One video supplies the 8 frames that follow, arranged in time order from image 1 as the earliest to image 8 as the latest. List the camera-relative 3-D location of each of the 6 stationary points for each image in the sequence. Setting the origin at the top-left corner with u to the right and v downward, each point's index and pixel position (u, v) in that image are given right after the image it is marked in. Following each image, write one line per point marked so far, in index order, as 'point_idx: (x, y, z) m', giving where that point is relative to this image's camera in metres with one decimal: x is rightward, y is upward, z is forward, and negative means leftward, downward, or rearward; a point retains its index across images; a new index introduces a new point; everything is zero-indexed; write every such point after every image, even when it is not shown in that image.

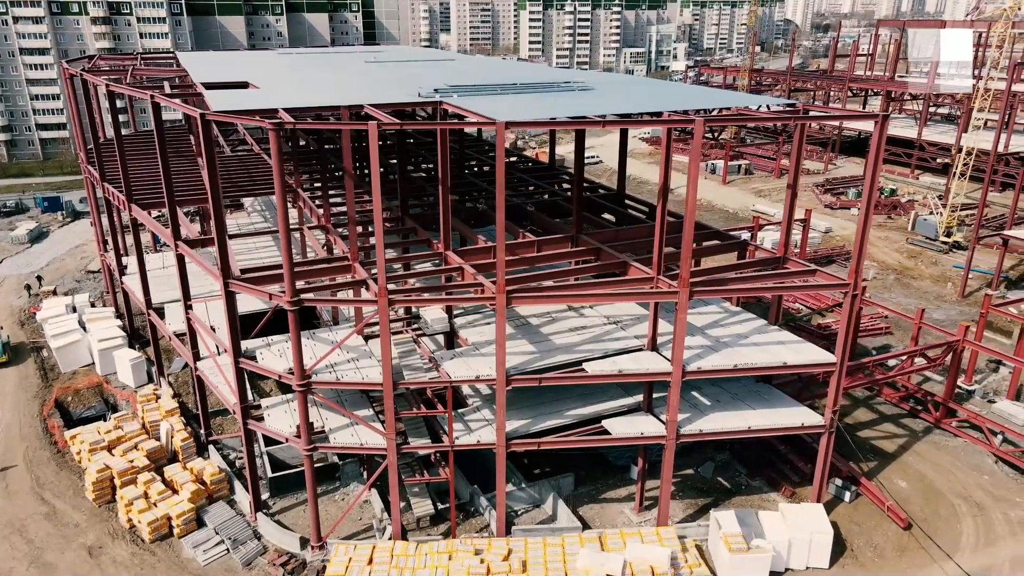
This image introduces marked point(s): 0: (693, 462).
0: (+3.8, -3.7, +18.2) m
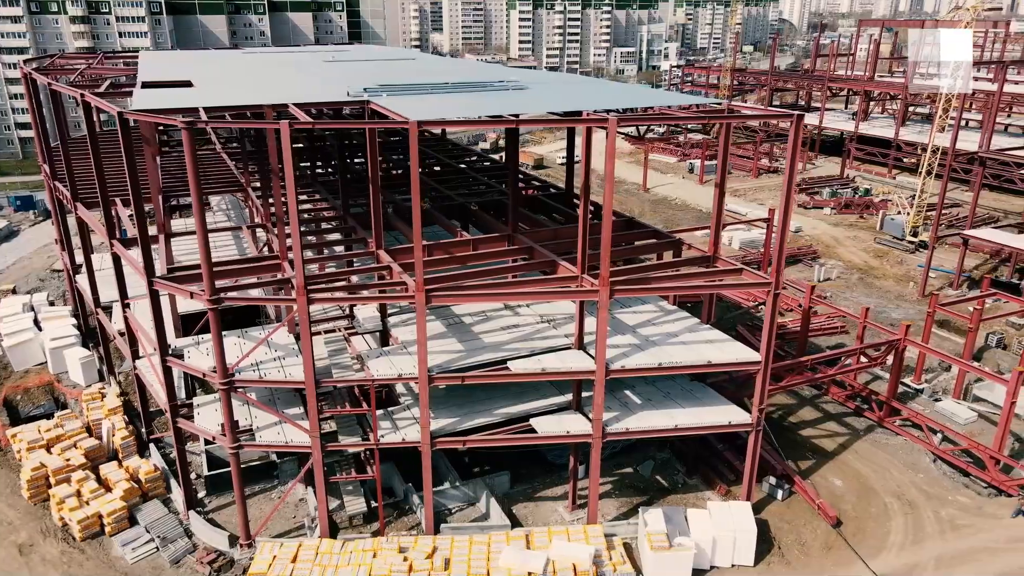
0: (+2.5, -3.7, +18.2) m
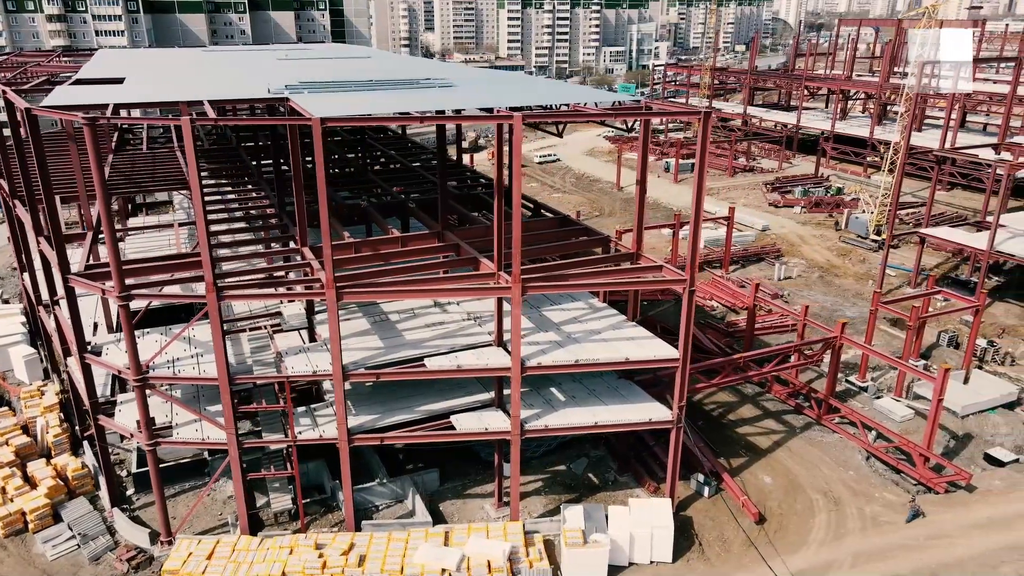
0: (+1.1, -3.6, +18.3) m
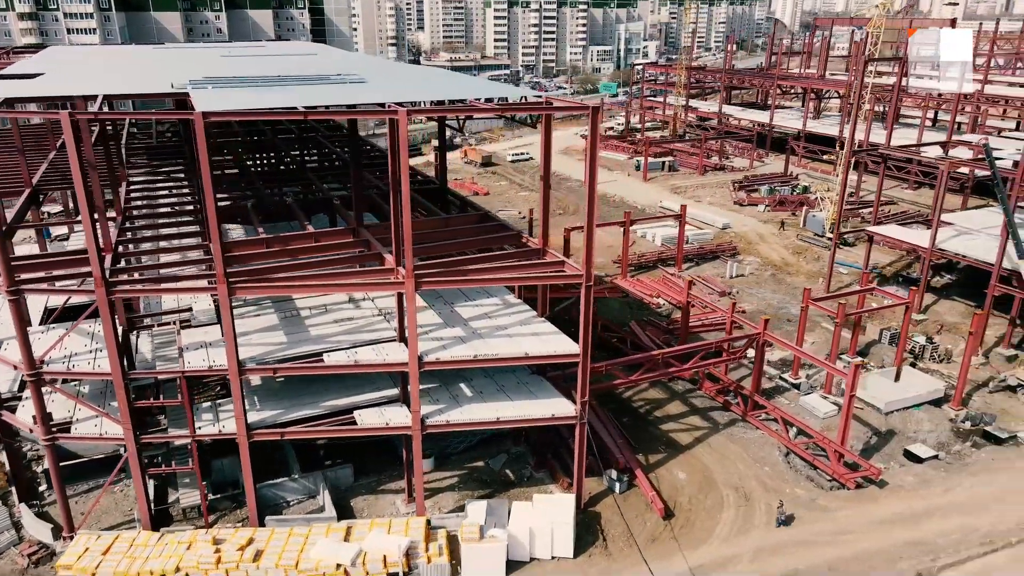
0: (-0.6, -3.5, +18.3) m
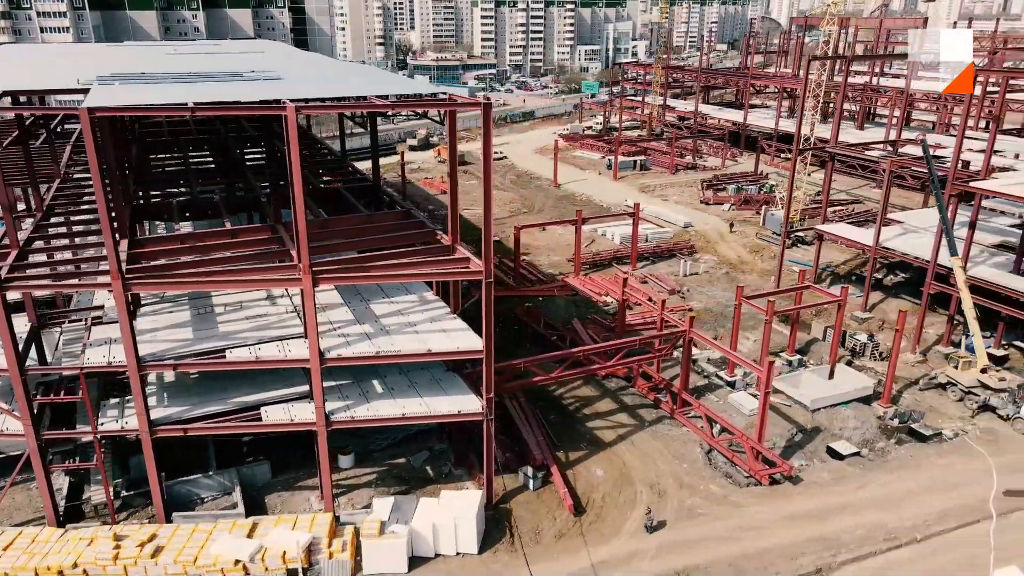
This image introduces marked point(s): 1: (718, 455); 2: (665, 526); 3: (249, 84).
0: (-2.2, -3.5, +18.3) m
1: (+4.3, -3.5, +18.0) m
2: (+2.8, -4.3, +15.6) m
3: (-5.0, +4.0, +16.7) m
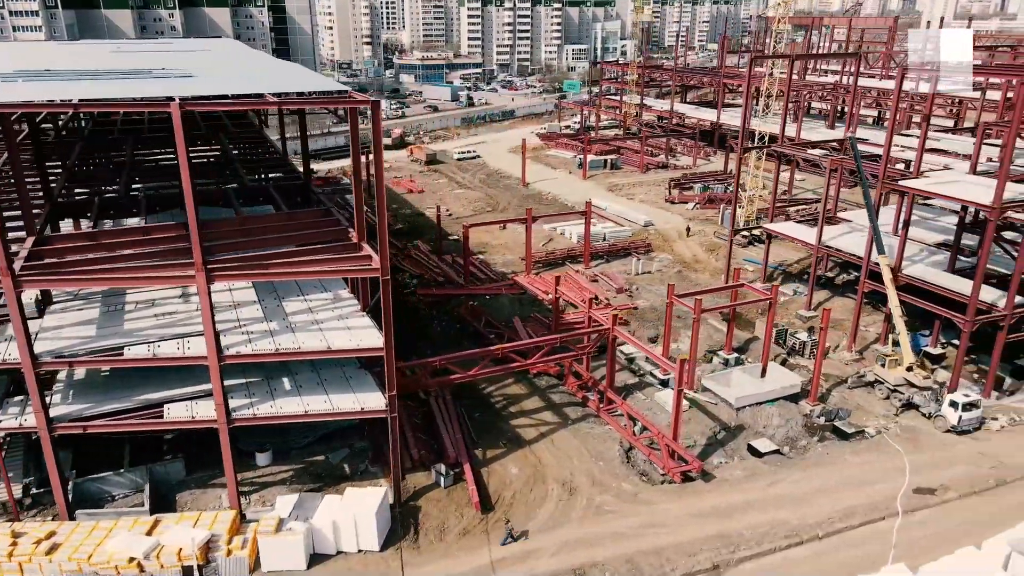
0: (-3.9, -3.4, +18.3) m
1: (+2.6, -3.4, +18.1) m
2: (+1.1, -4.3, +15.6) m
3: (-6.7, +4.0, +16.7) m
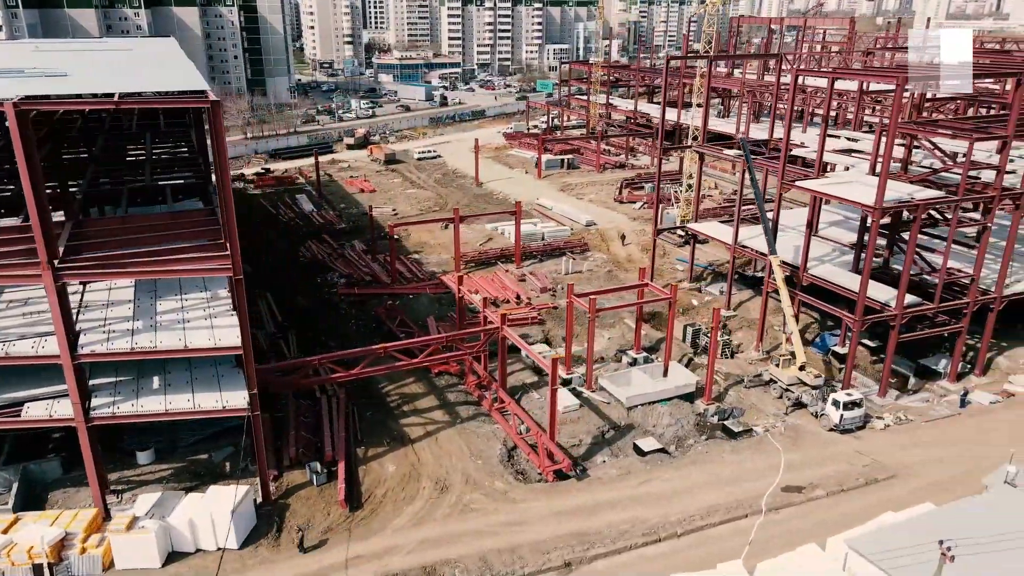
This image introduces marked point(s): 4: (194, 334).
0: (-6.4, -3.4, +18.3) m
1: (+0.1, -3.4, +18.1) m
2: (-1.4, -4.3, +15.7) m
3: (-9.2, +4.0, +16.7) m
4: (-5.6, -0.8, +15.3) m
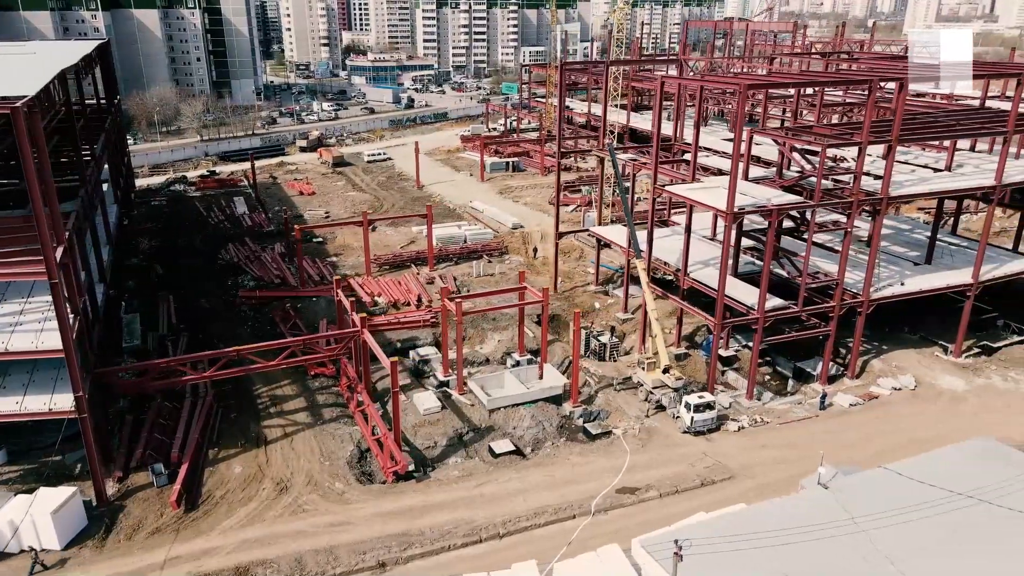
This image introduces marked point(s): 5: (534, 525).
0: (-9.6, -3.5, +18.5) m
1: (-3.1, -3.5, +18.3) m
2: (-4.6, -4.3, +15.8) m
3: (-12.4, +4.0, +16.9) m
4: (-8.8, -0.9, +15.5) m
5: (+0.4, -4.3, +15.6) m
